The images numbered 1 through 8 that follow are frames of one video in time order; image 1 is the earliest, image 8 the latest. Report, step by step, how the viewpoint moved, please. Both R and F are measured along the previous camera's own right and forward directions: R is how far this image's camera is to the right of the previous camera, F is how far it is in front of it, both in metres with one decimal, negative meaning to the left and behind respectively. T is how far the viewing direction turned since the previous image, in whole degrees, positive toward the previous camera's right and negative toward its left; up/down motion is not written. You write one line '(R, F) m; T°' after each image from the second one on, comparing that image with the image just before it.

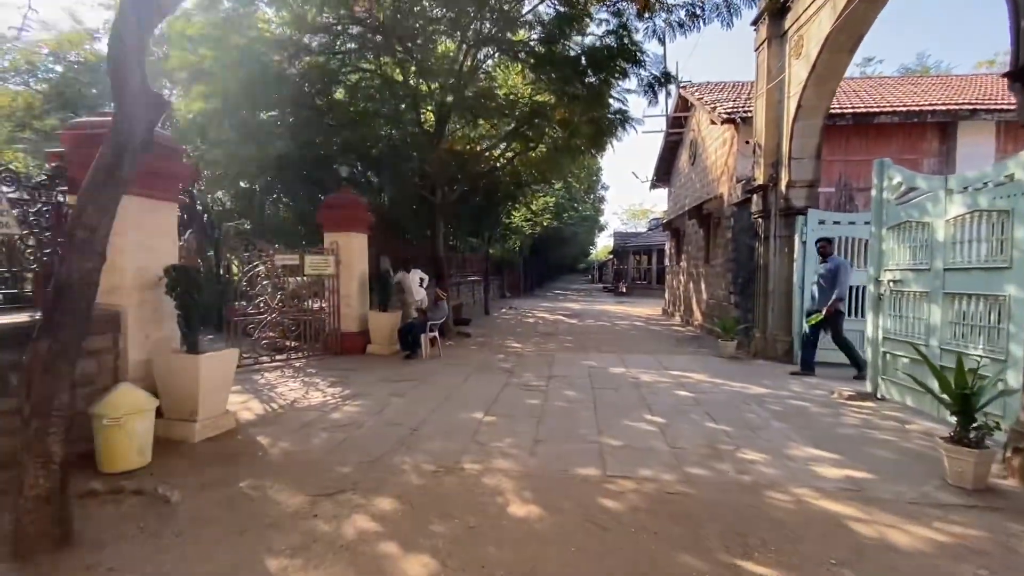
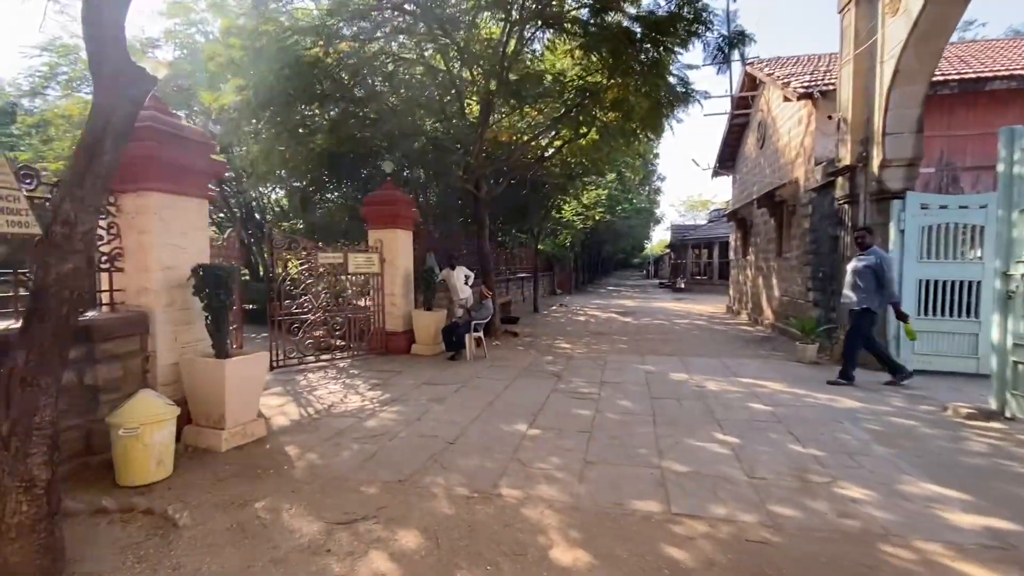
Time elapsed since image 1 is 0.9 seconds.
(+0.1, +0.5) m; -6°
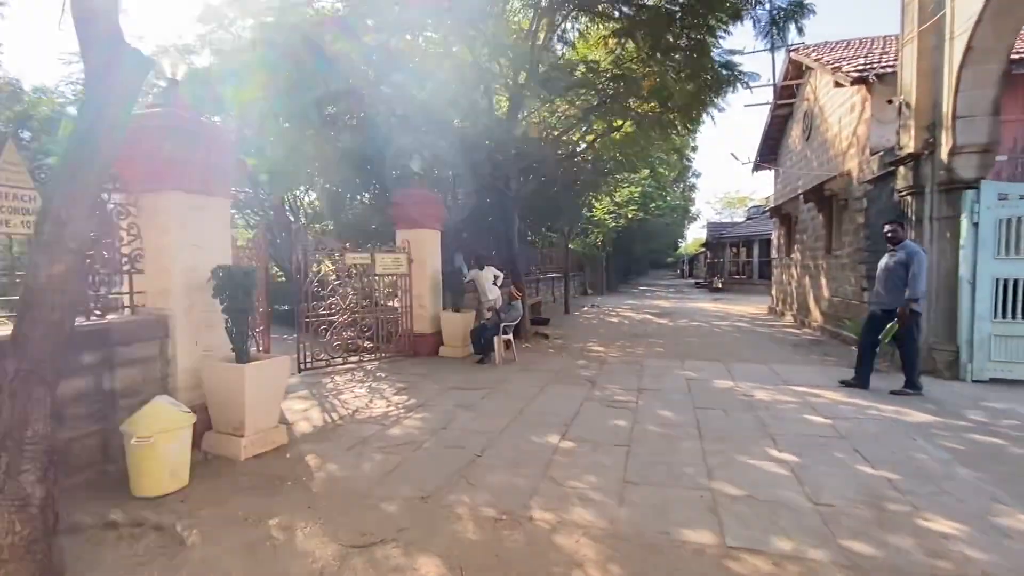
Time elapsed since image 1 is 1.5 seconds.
(0.0, +0.3) m; -4°
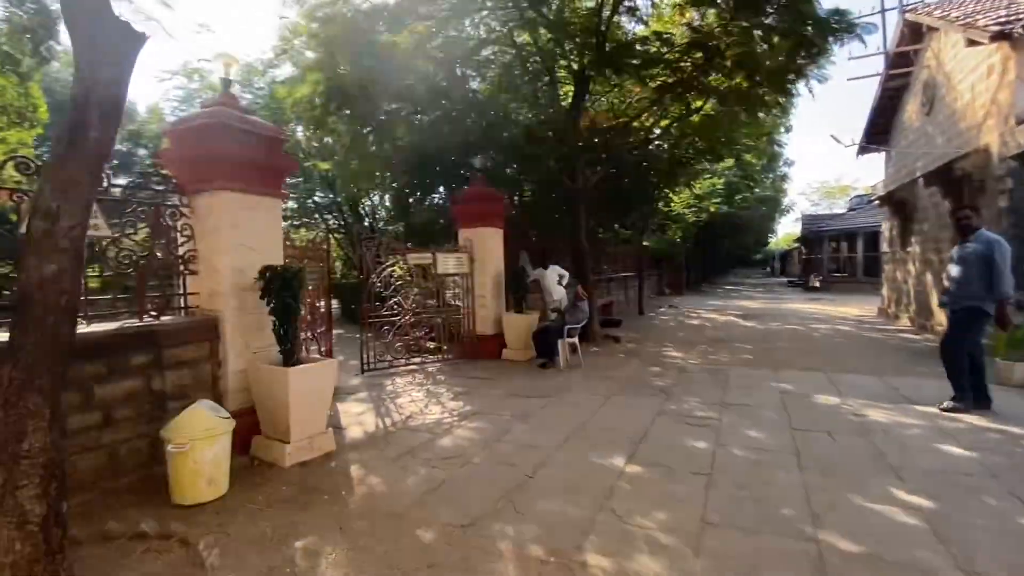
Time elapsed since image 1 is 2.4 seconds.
(+0.1, +0.5) m; -9°
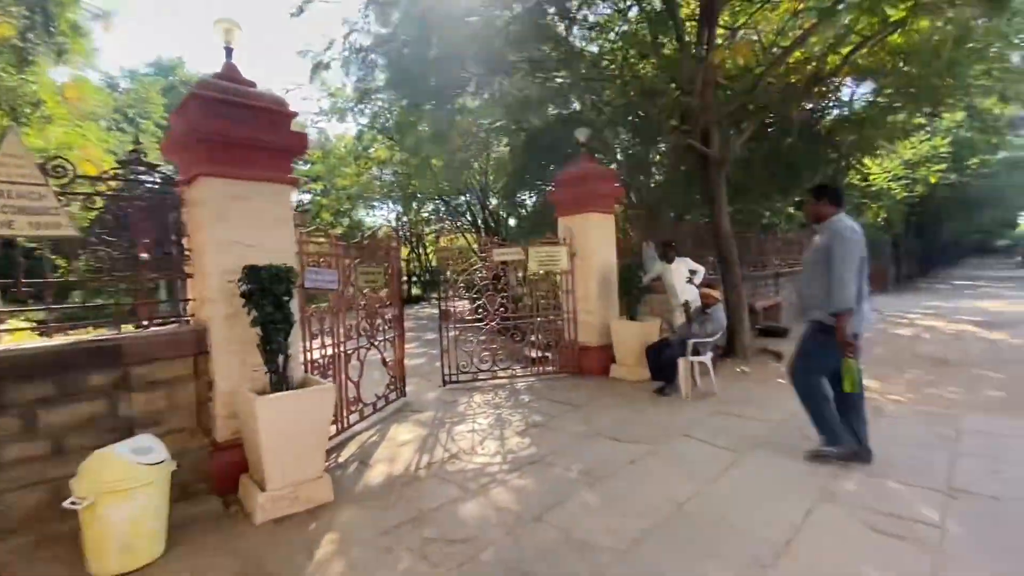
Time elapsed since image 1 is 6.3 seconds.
(+0.7, +1.5) m; -19°
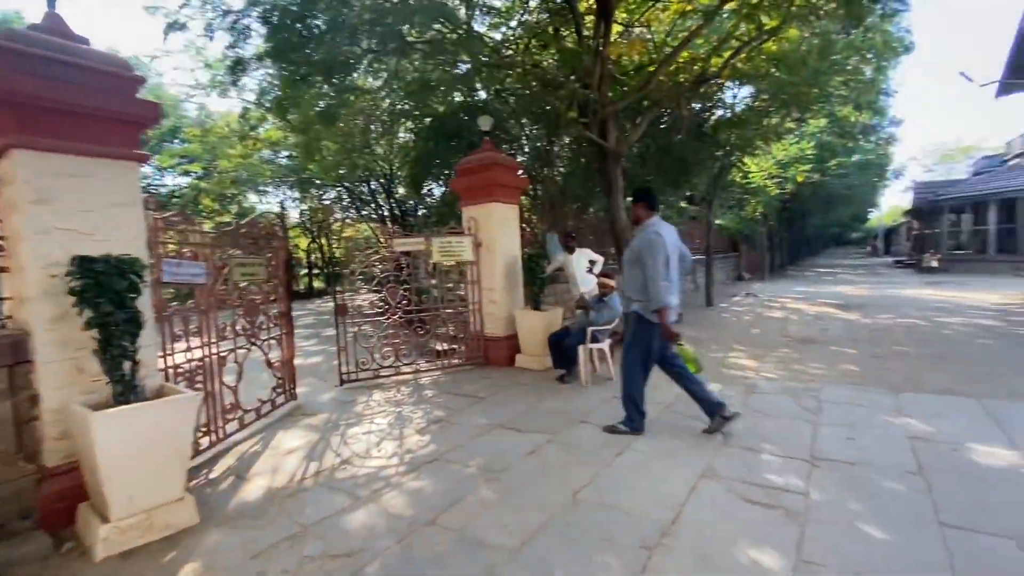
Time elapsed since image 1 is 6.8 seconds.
(+0.1, +0.1) m; +10°
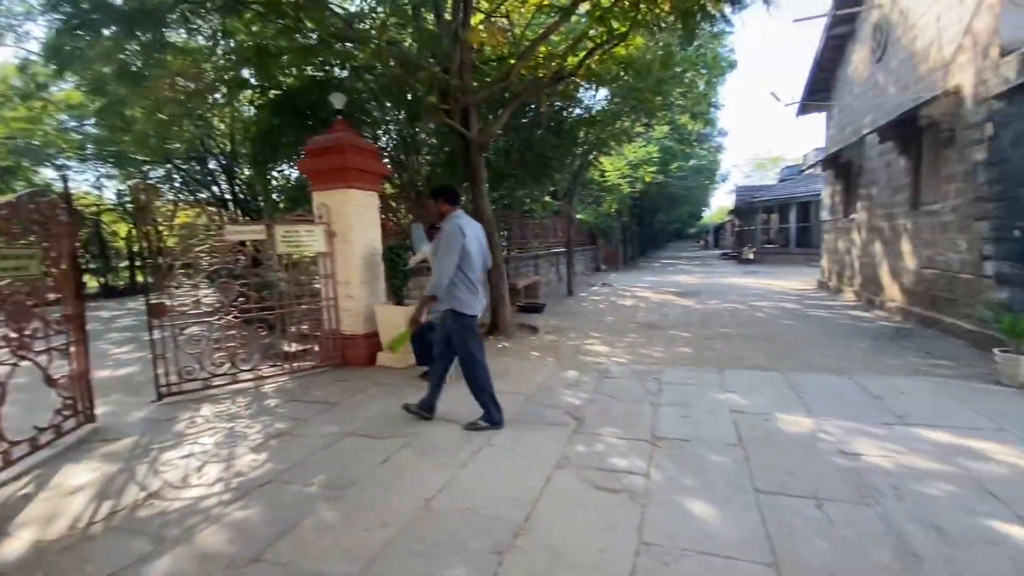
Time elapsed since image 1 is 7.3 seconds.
(+0.2, +0.2) m; +15°
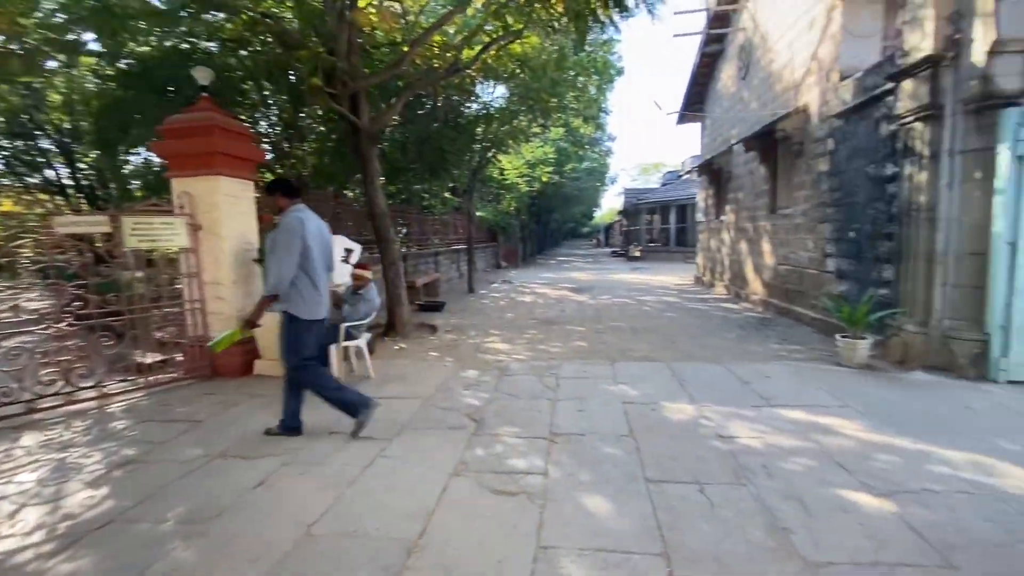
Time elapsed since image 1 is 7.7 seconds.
(0.0, +0.1) m; +12°
